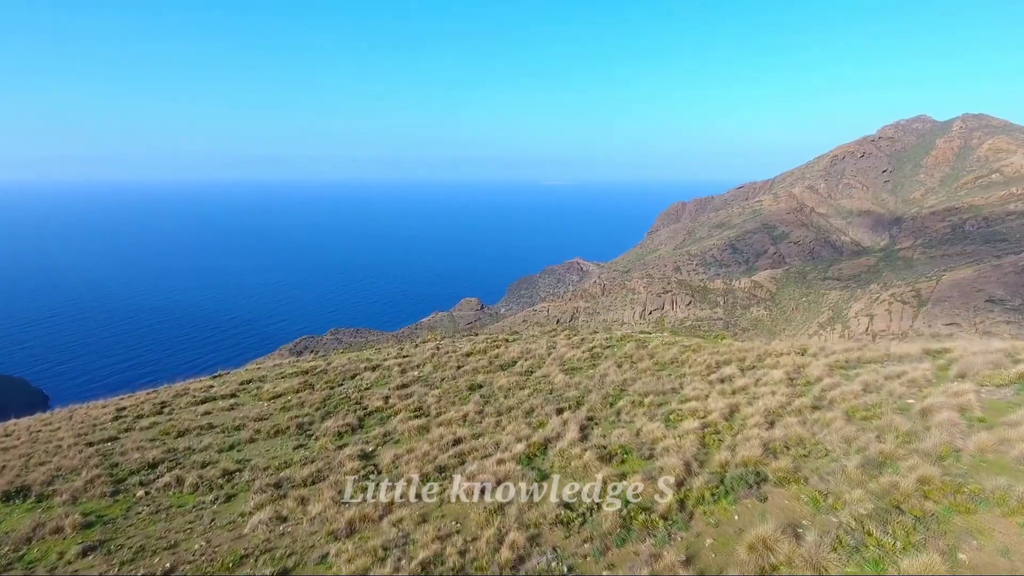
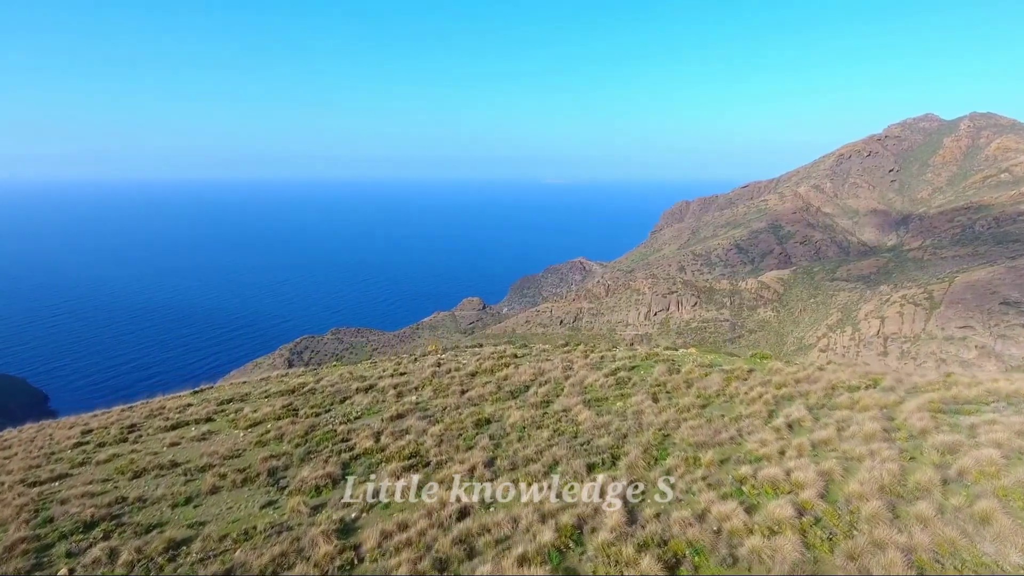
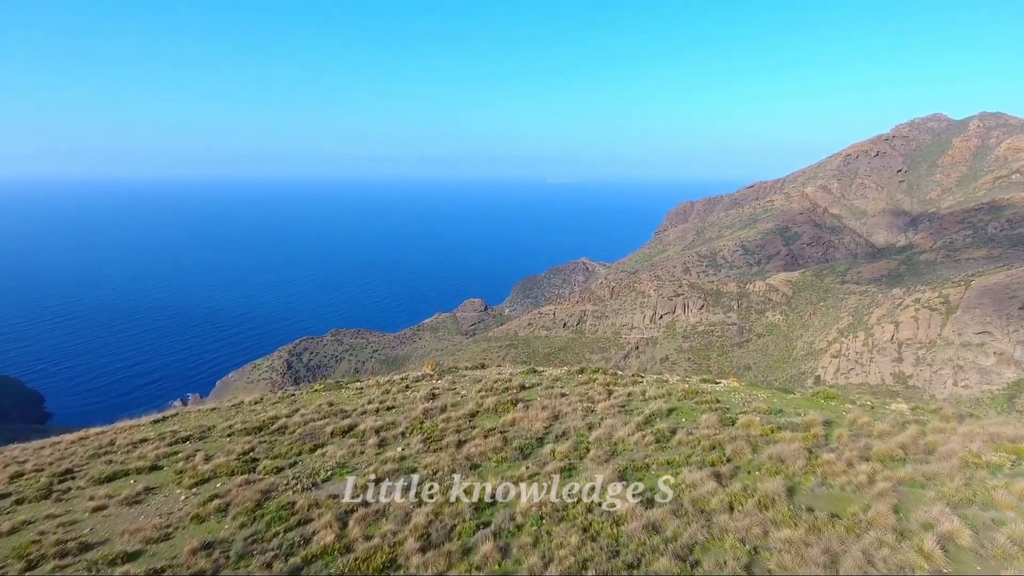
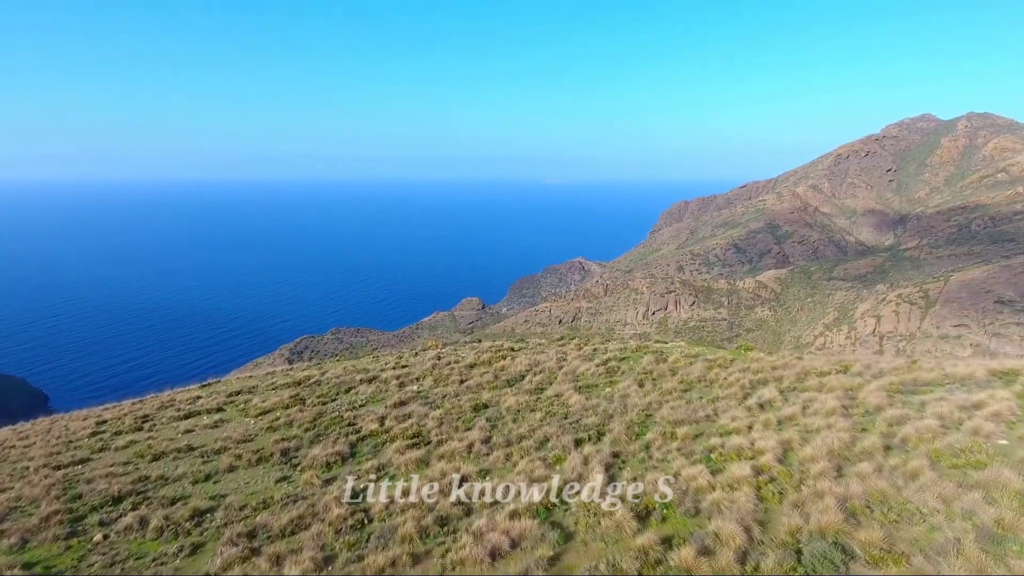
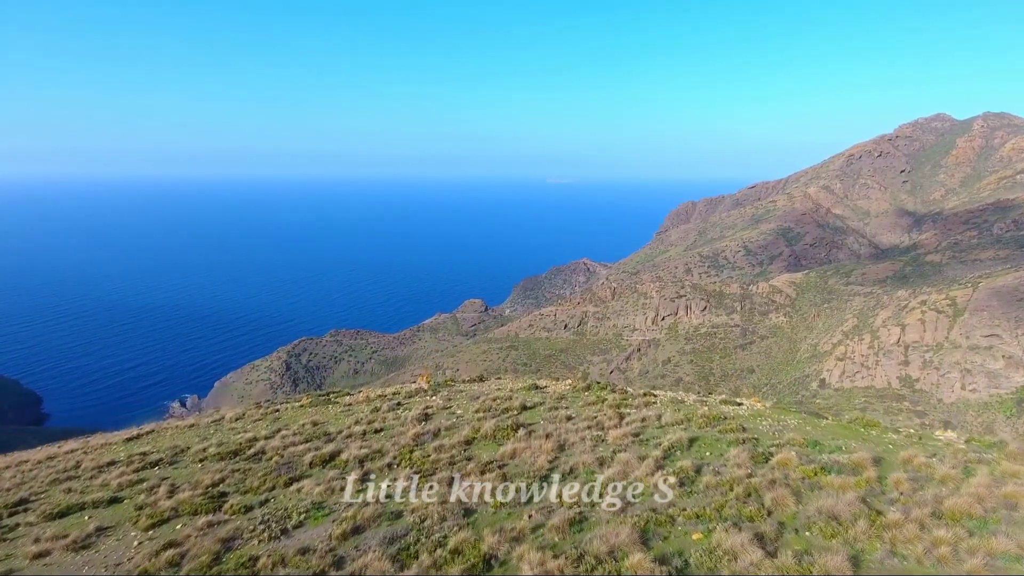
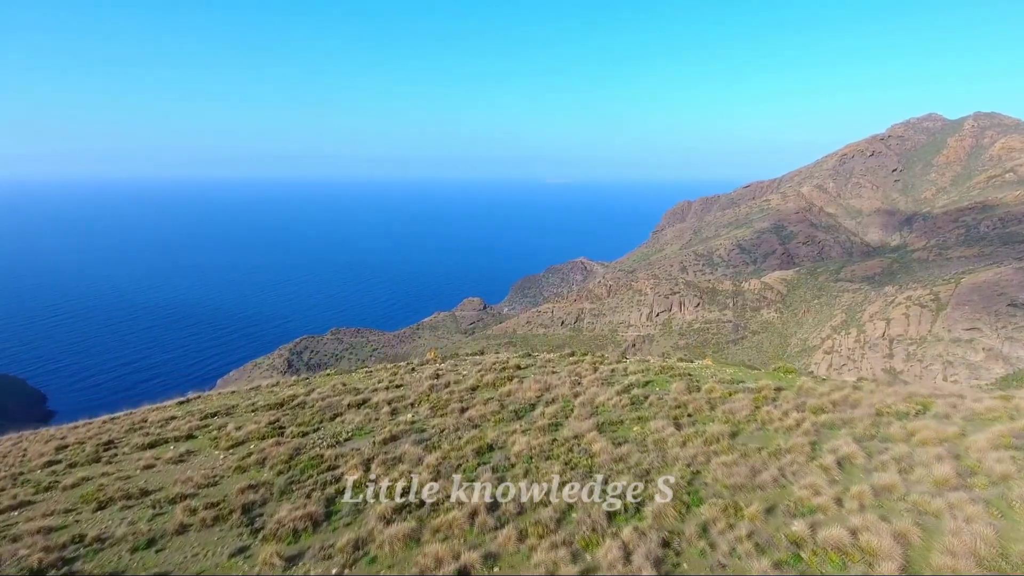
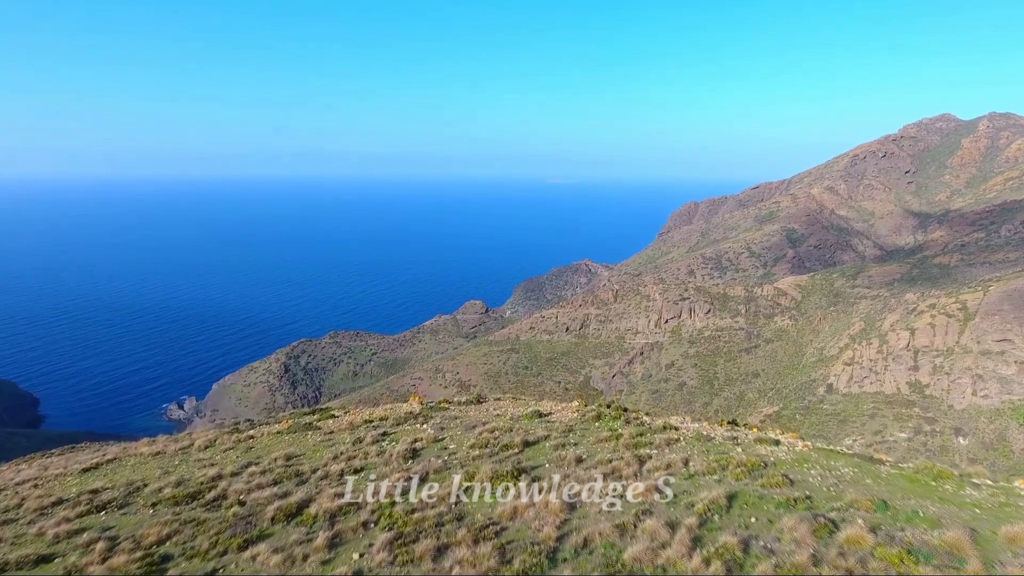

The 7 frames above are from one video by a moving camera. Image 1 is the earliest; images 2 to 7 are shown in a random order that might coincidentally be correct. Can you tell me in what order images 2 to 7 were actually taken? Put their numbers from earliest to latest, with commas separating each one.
4, 2, 6, 3, 5, 7
